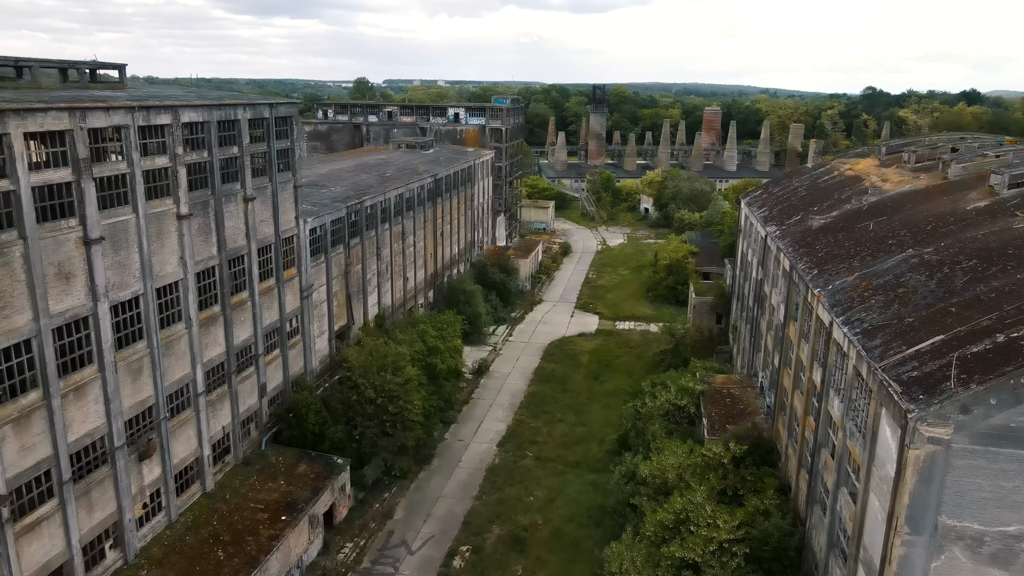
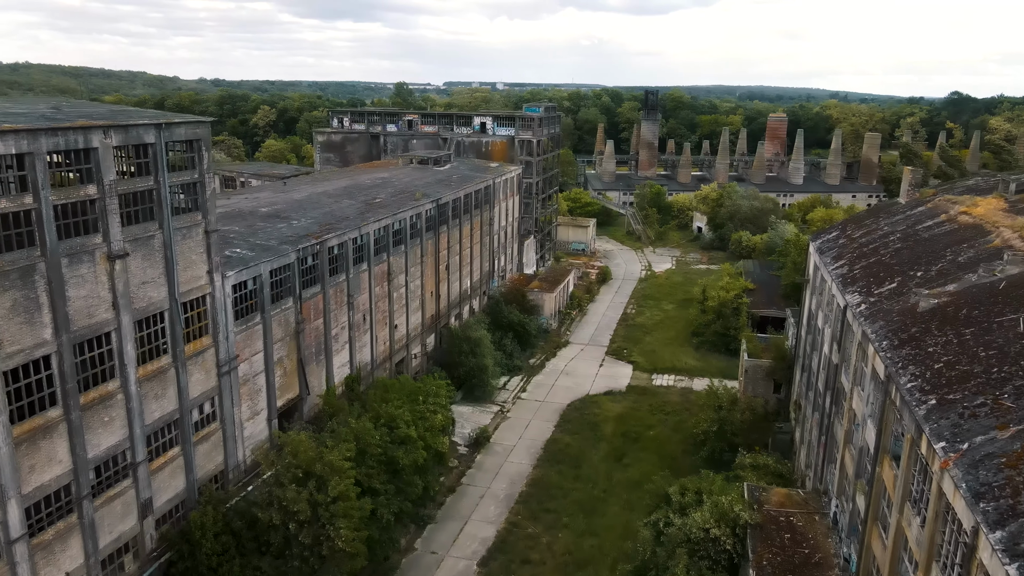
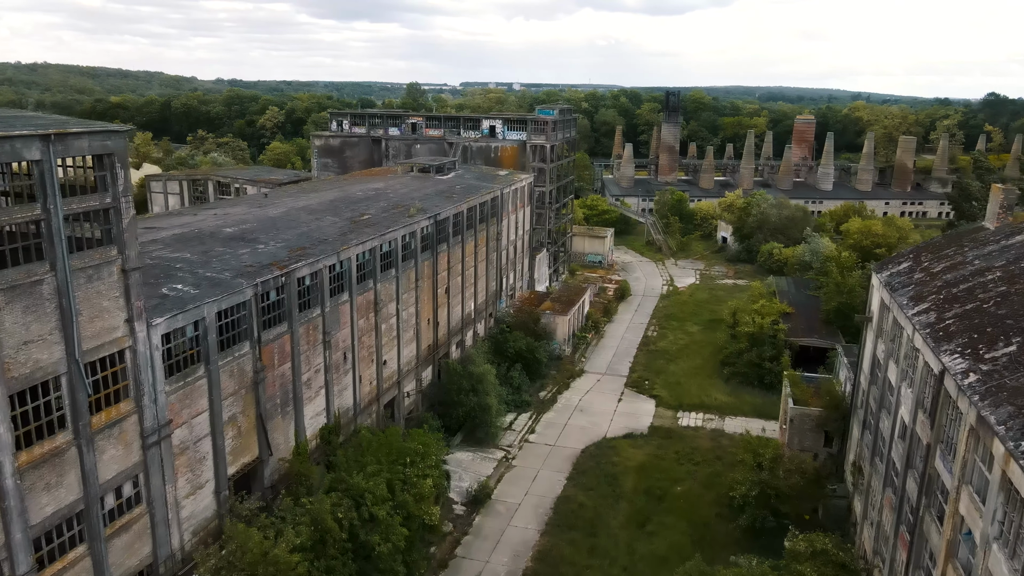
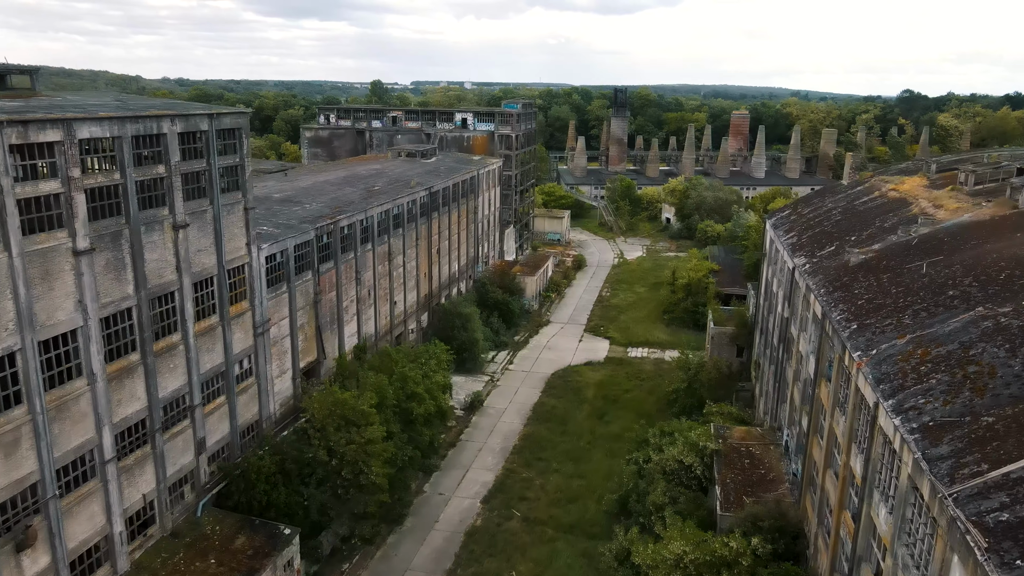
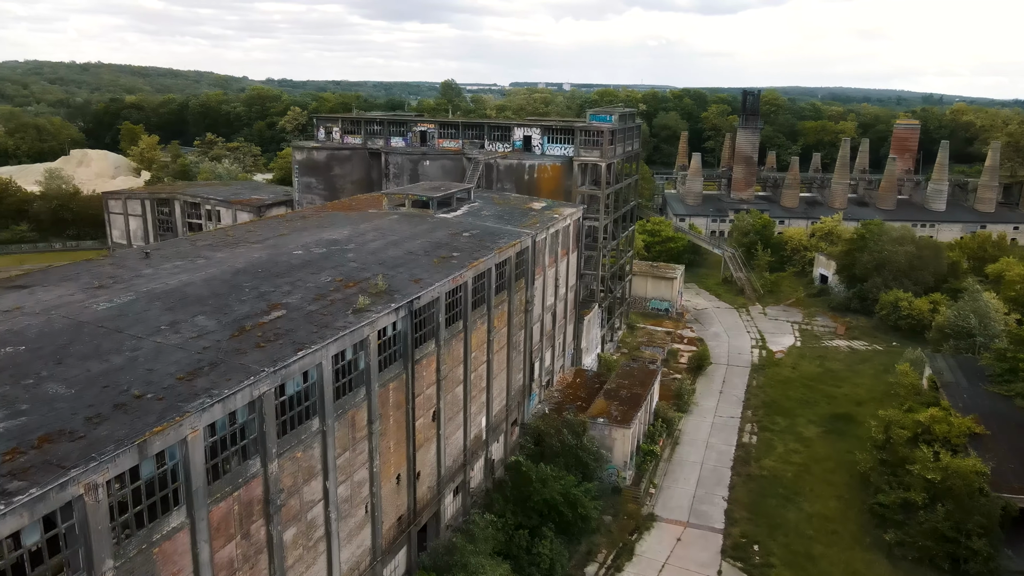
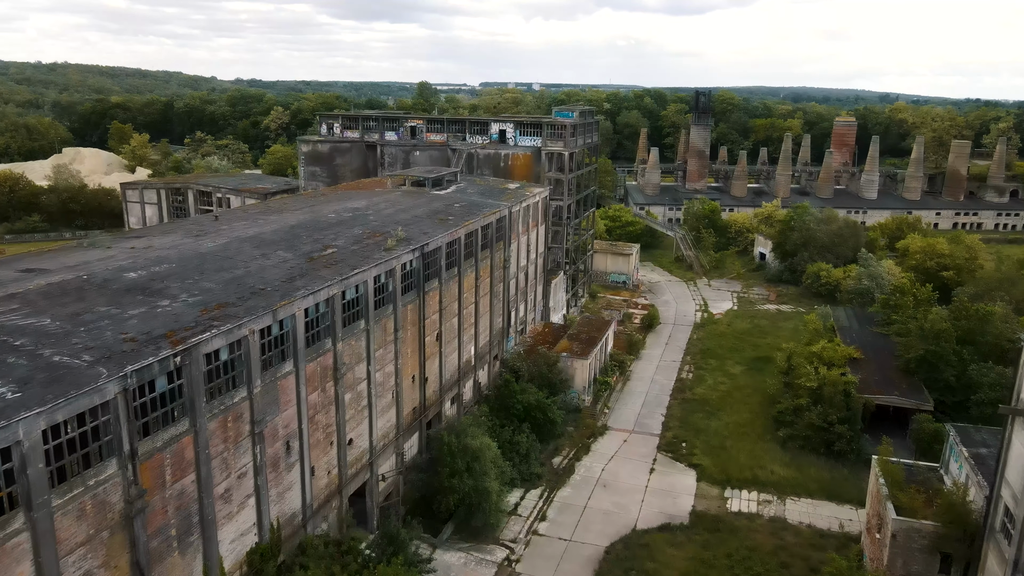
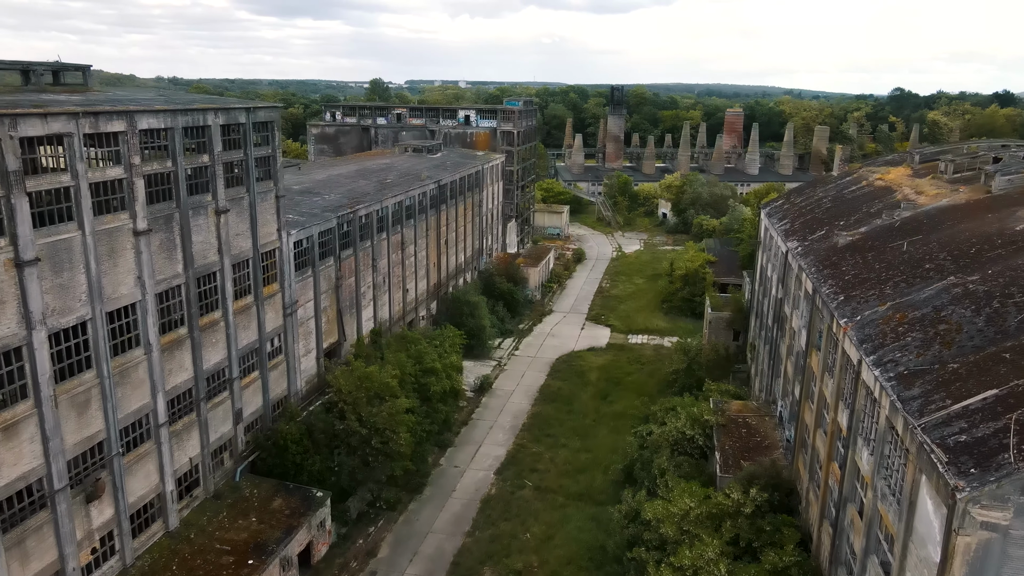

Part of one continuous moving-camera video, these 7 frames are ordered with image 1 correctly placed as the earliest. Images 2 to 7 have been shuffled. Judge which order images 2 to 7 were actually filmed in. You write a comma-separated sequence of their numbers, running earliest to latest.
7, 4, 2, 3, 6, 5
